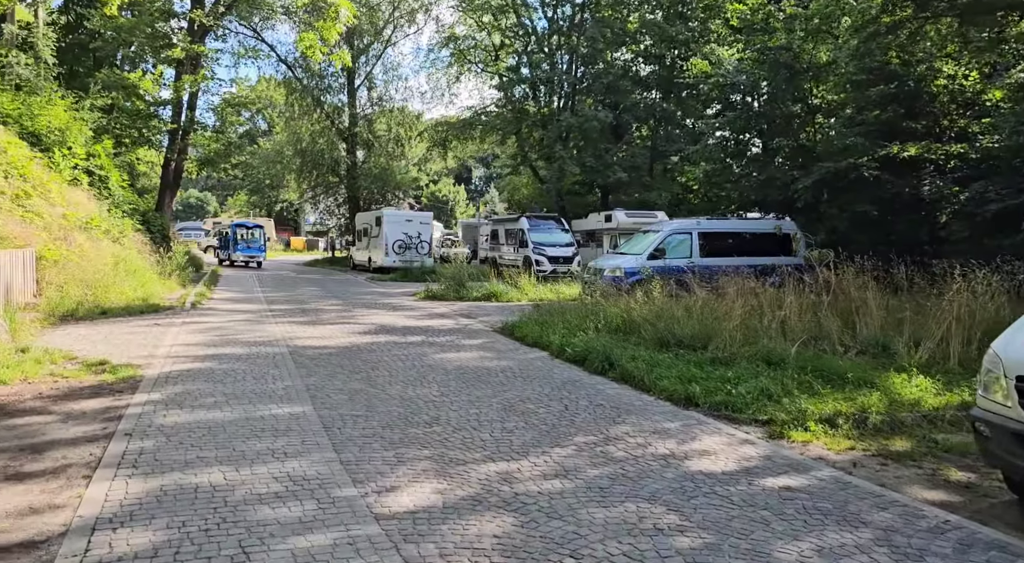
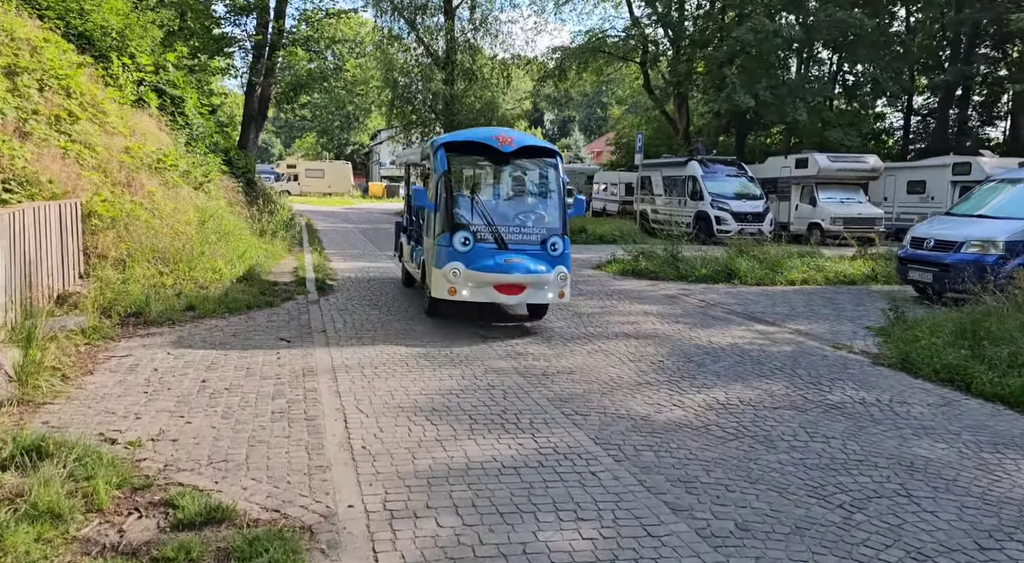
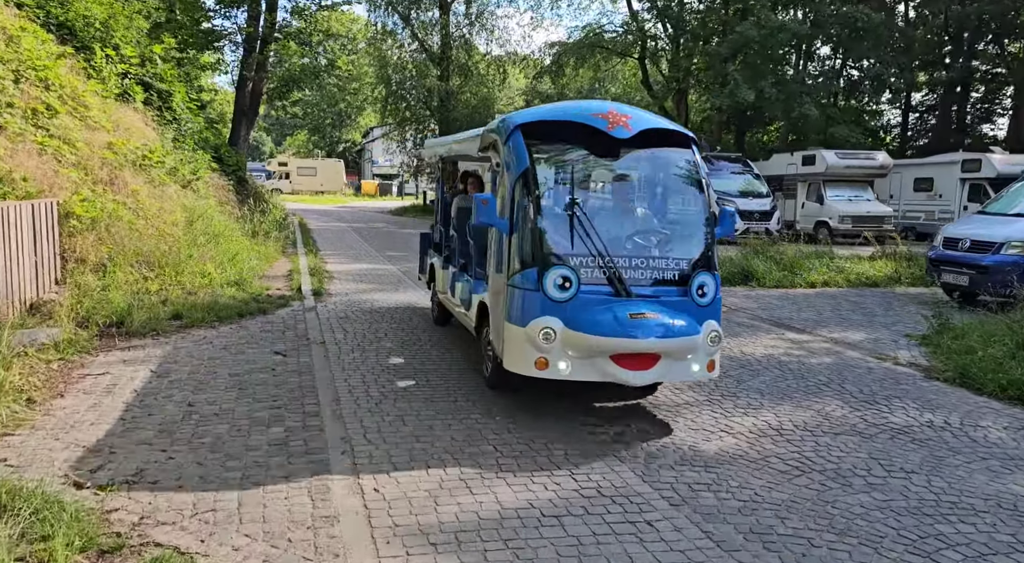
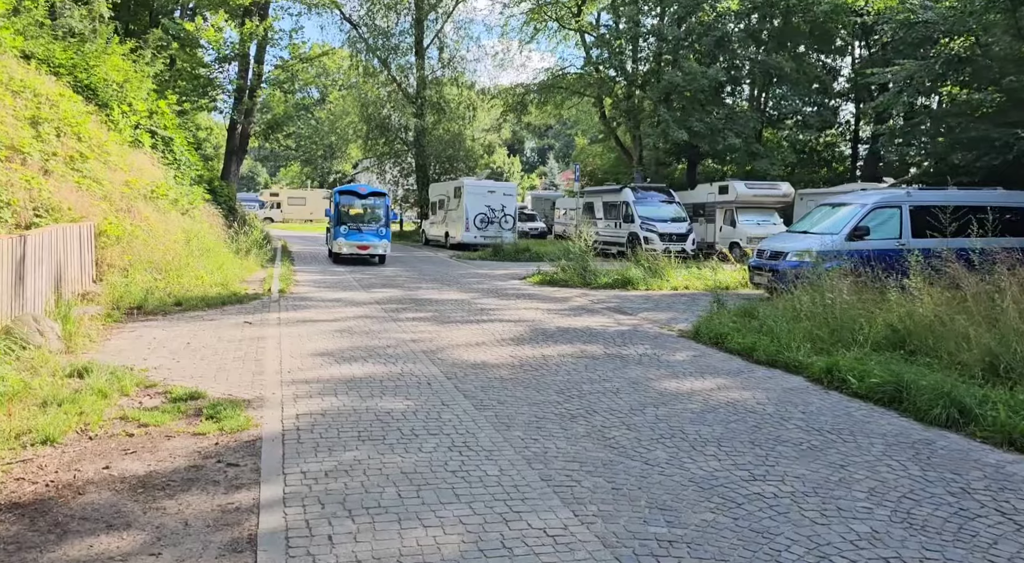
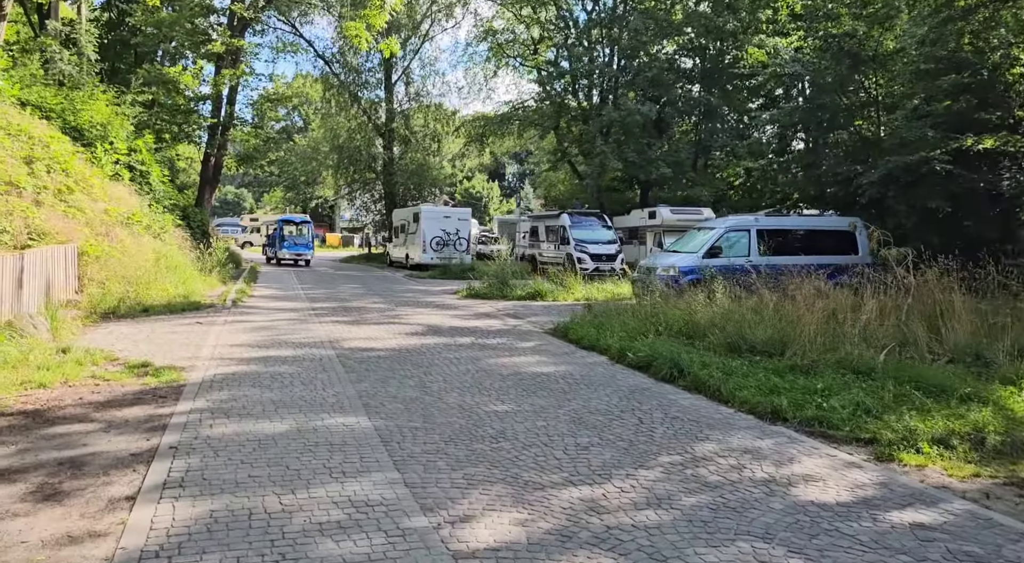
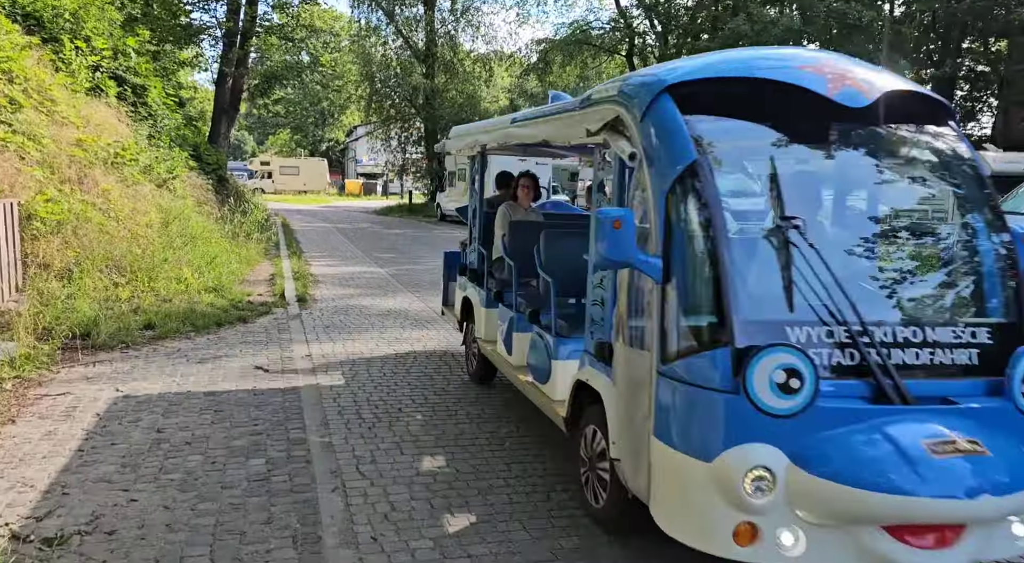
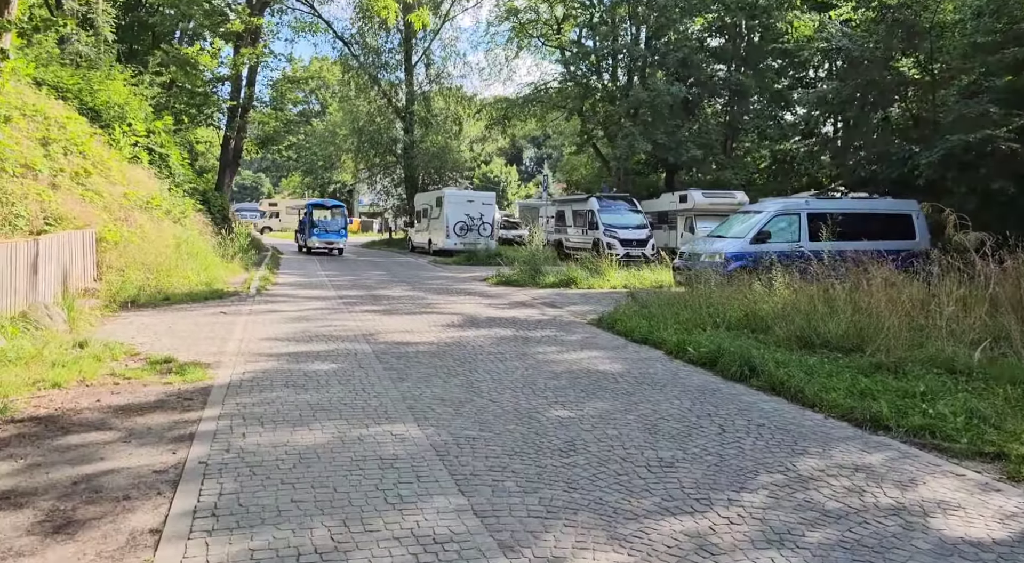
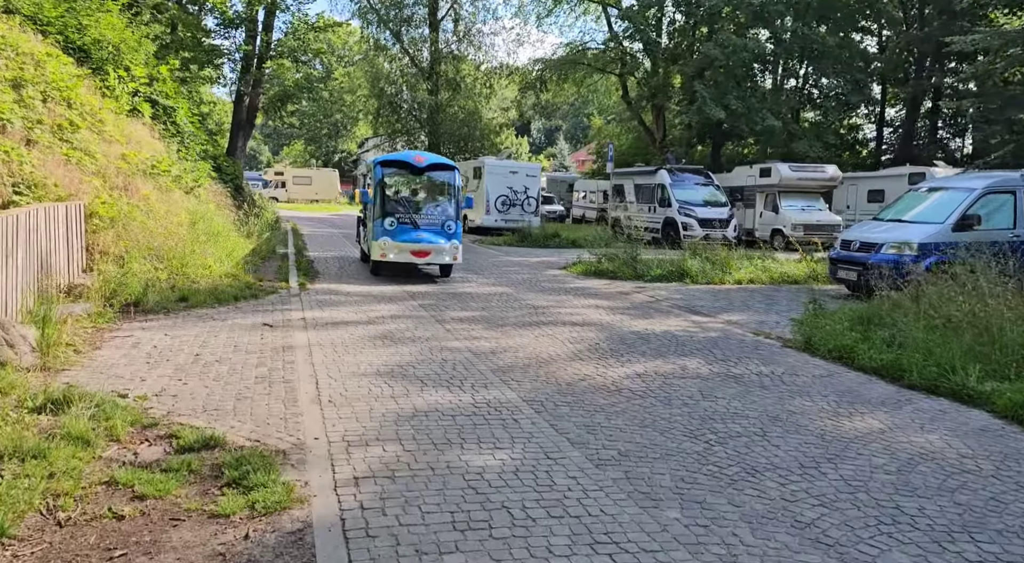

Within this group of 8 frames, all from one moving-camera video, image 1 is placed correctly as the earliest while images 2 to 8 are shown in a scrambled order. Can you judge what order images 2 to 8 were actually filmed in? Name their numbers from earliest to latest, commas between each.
5, 7, 4, 8, 2, 3, 6
